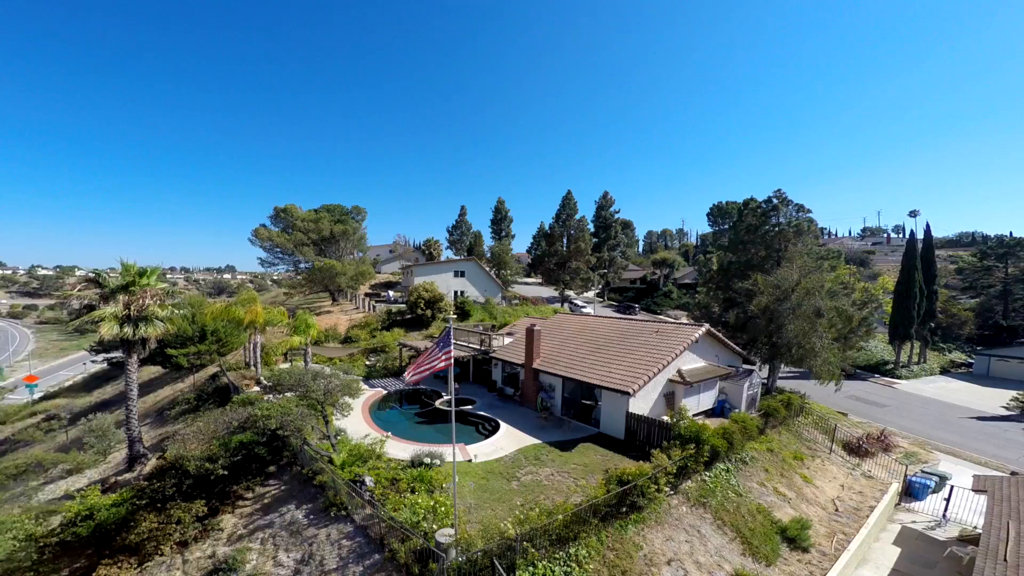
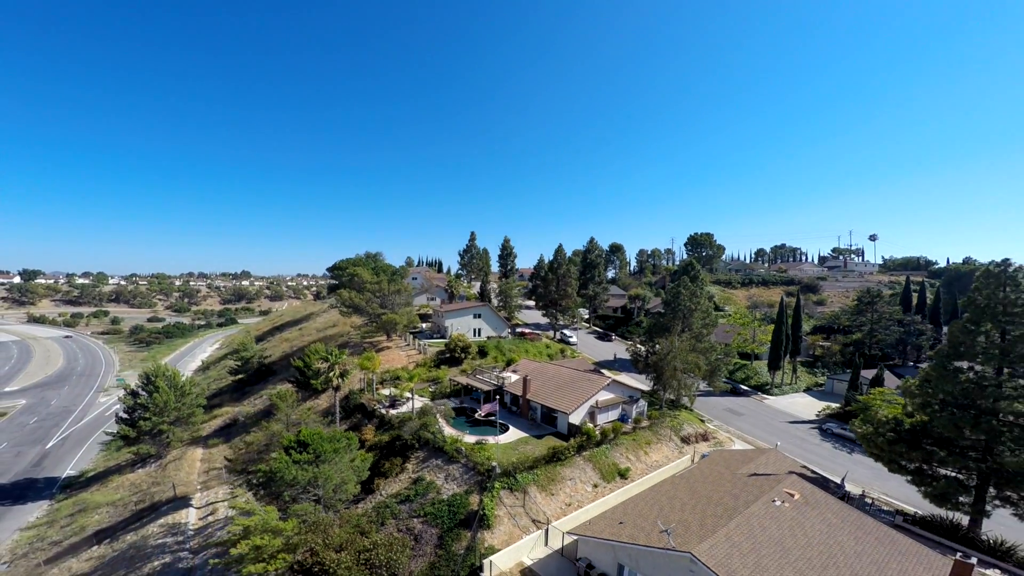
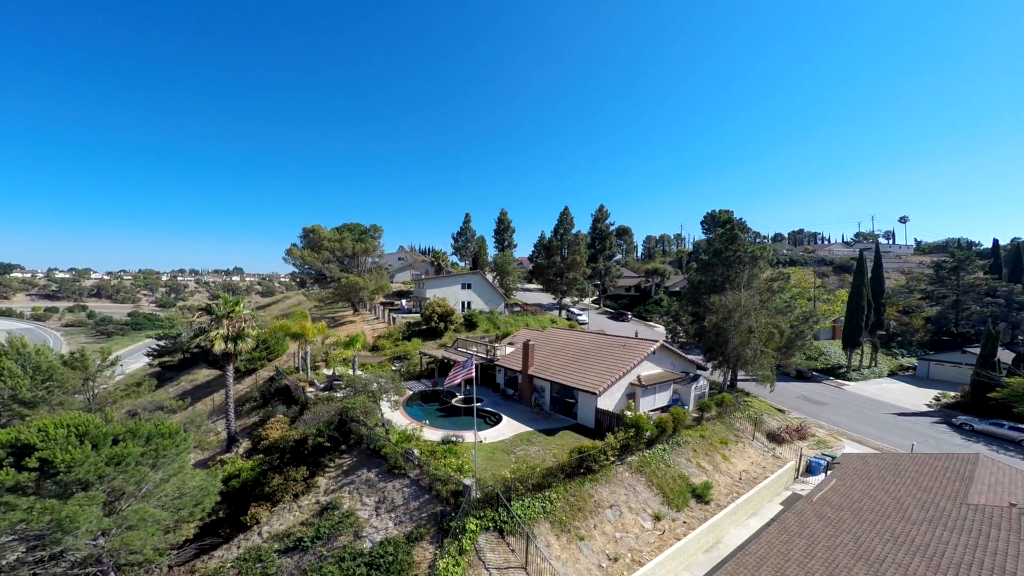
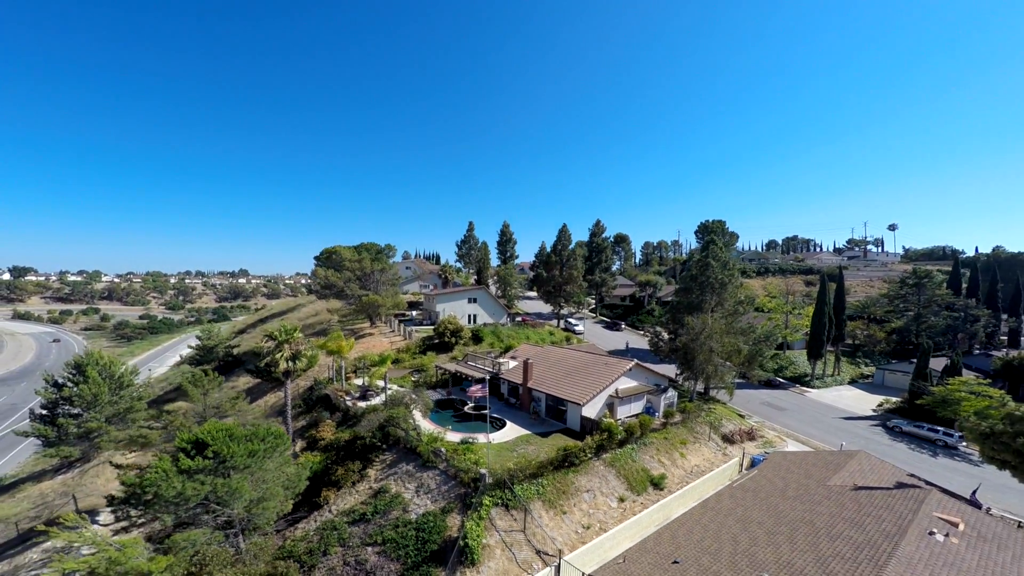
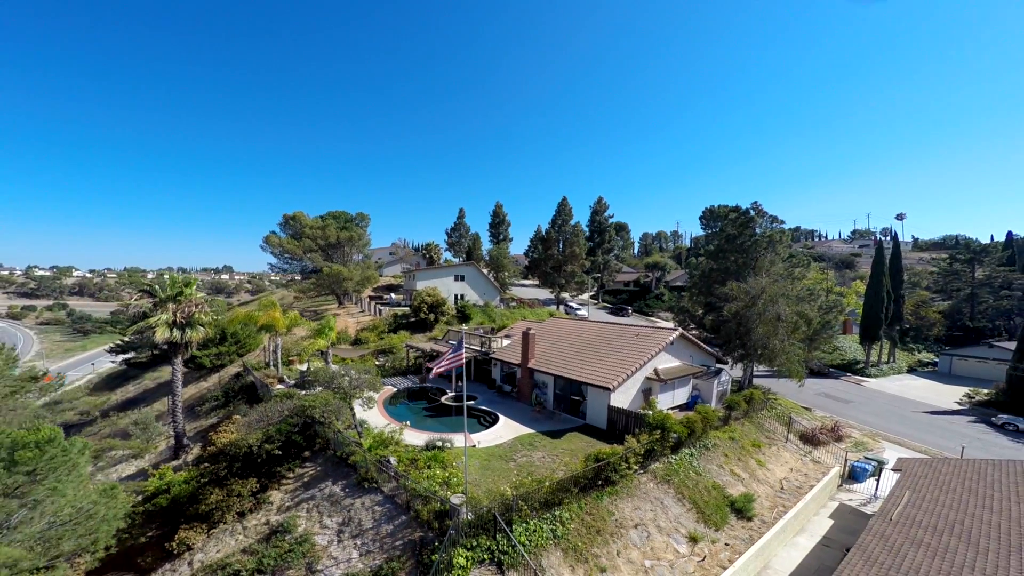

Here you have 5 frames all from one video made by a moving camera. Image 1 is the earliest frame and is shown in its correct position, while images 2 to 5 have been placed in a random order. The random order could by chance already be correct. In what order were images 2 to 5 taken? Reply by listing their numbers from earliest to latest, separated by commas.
5, 3, 4, 2
